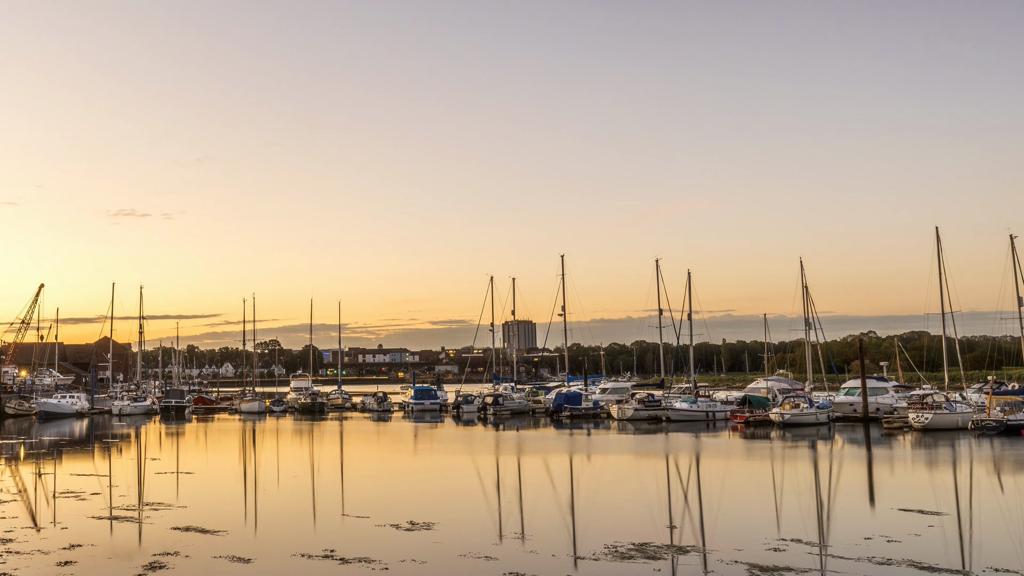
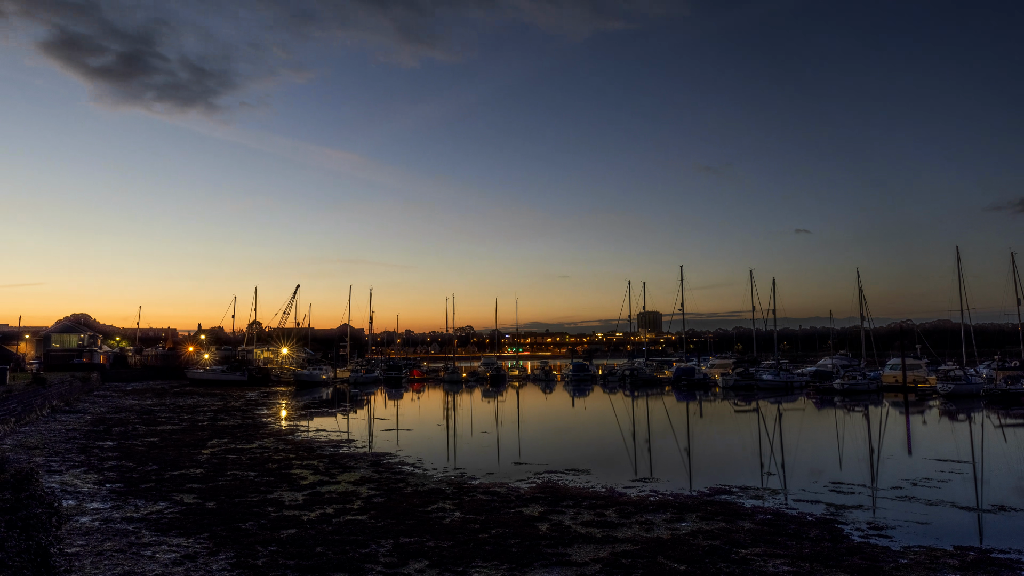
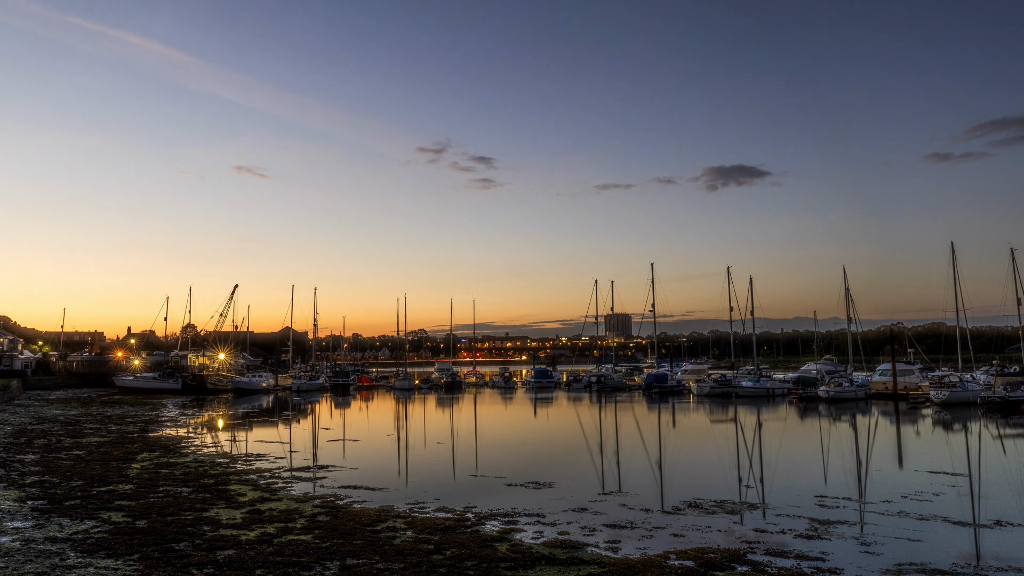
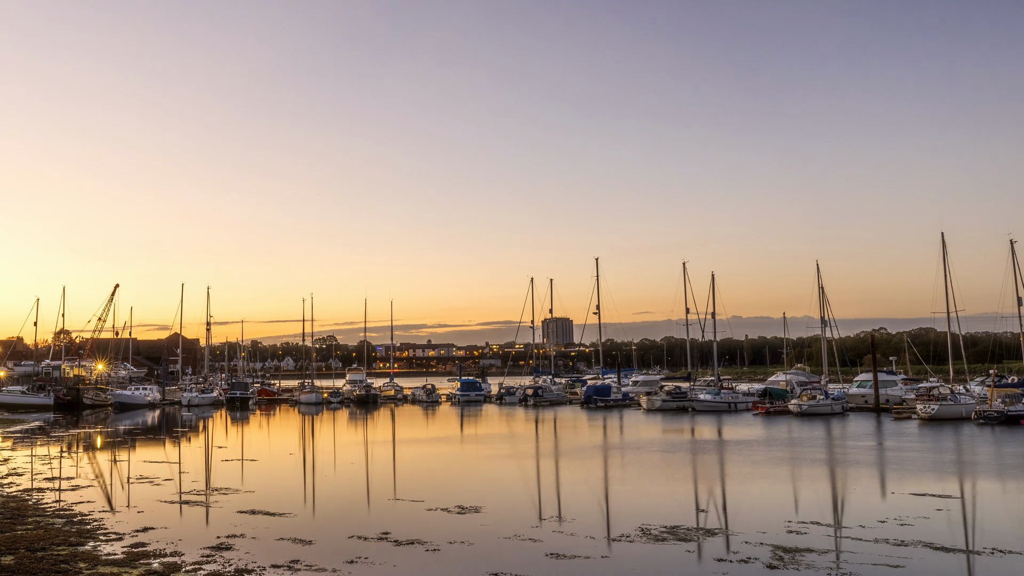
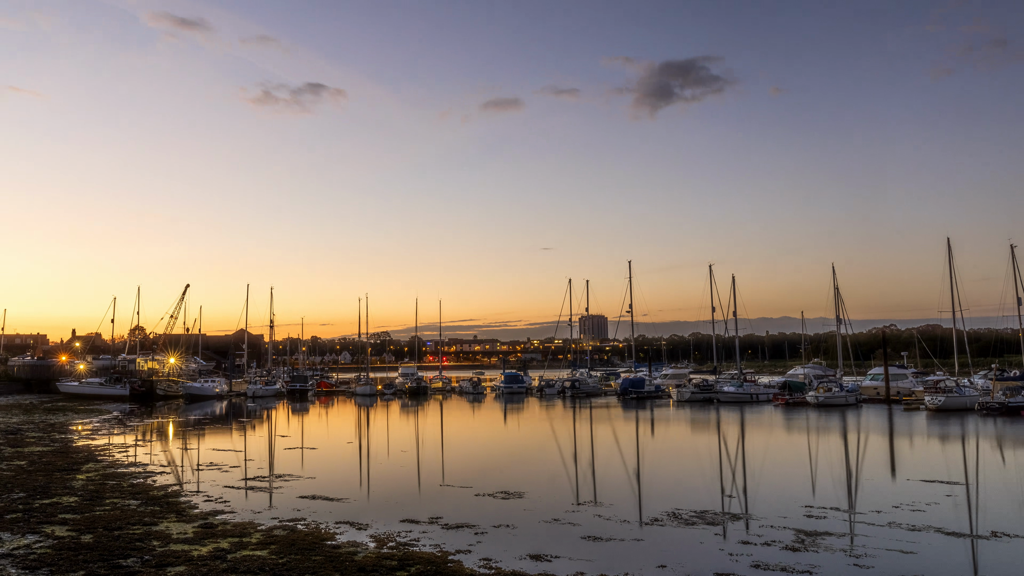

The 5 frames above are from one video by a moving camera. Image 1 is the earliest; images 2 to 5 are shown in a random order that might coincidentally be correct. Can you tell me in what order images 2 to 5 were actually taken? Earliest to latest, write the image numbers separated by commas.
4, 5, 3, 2
